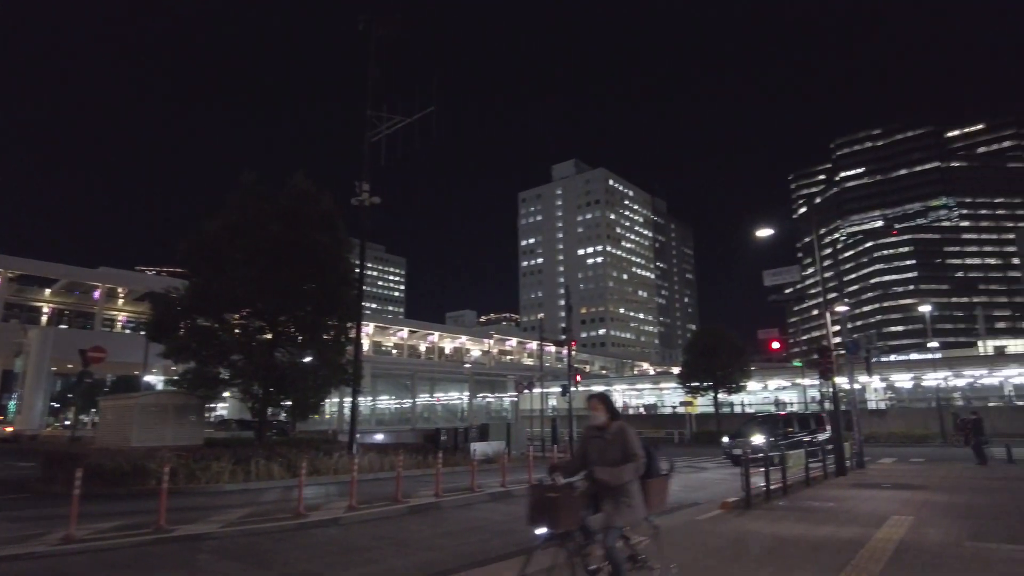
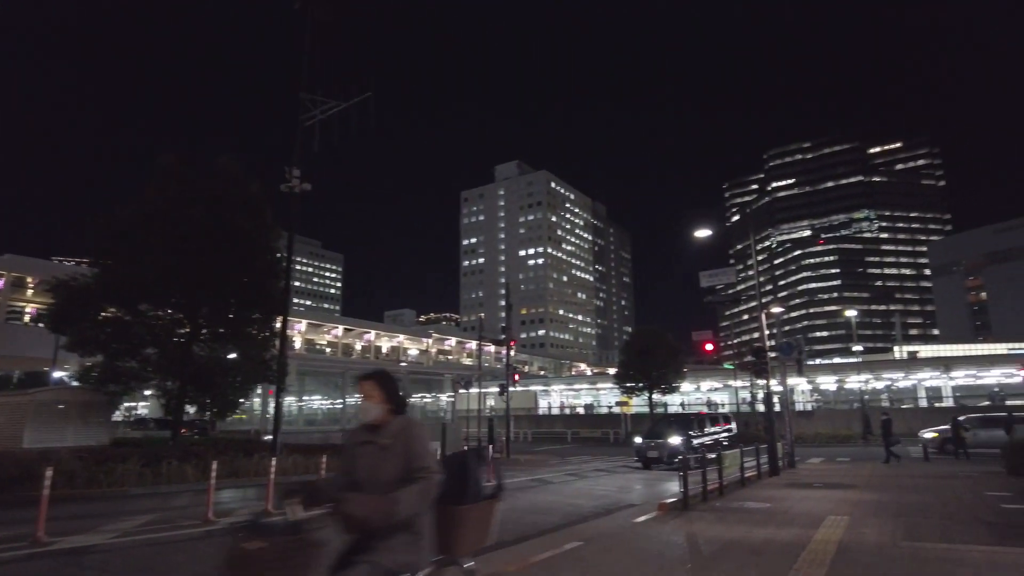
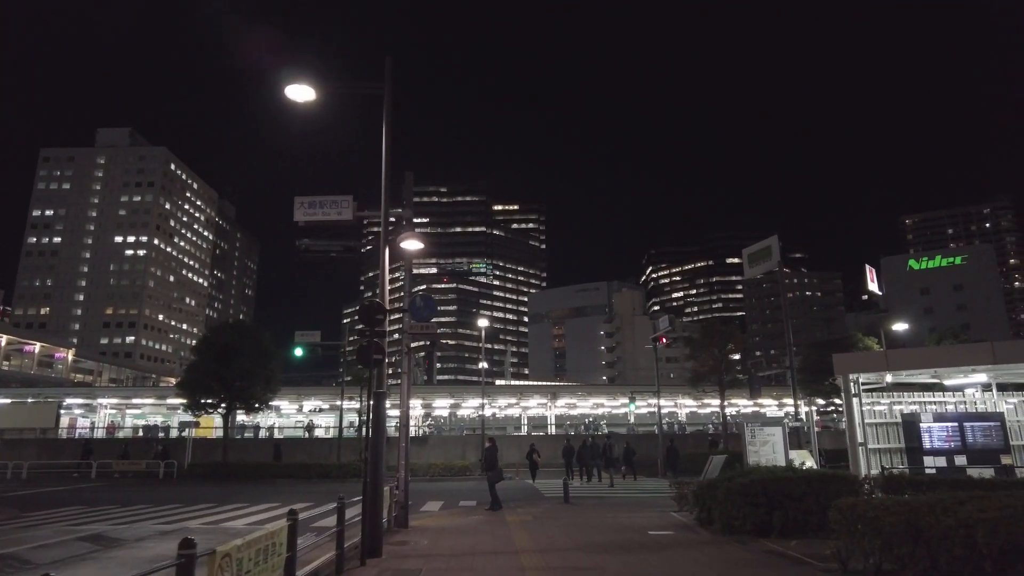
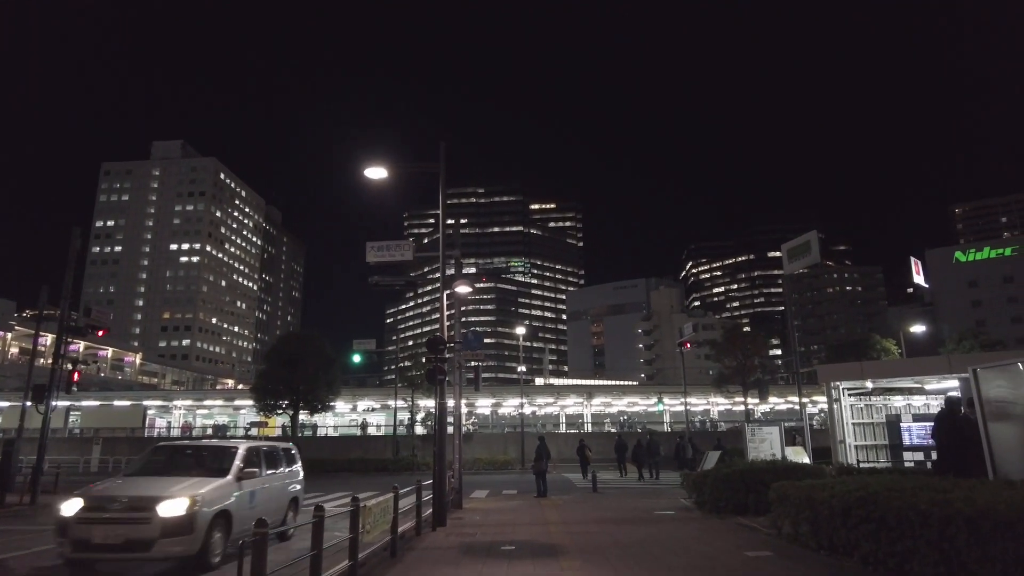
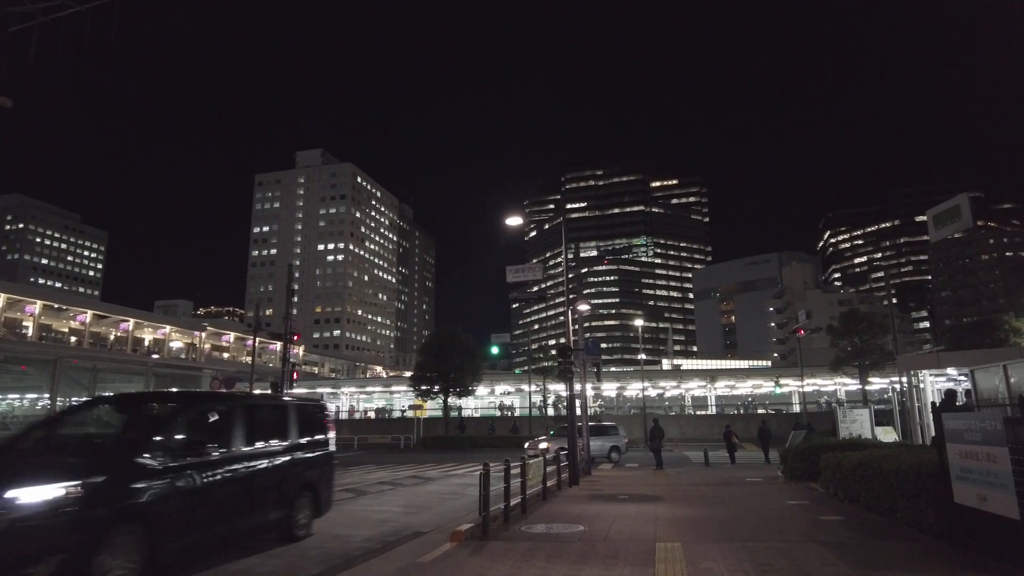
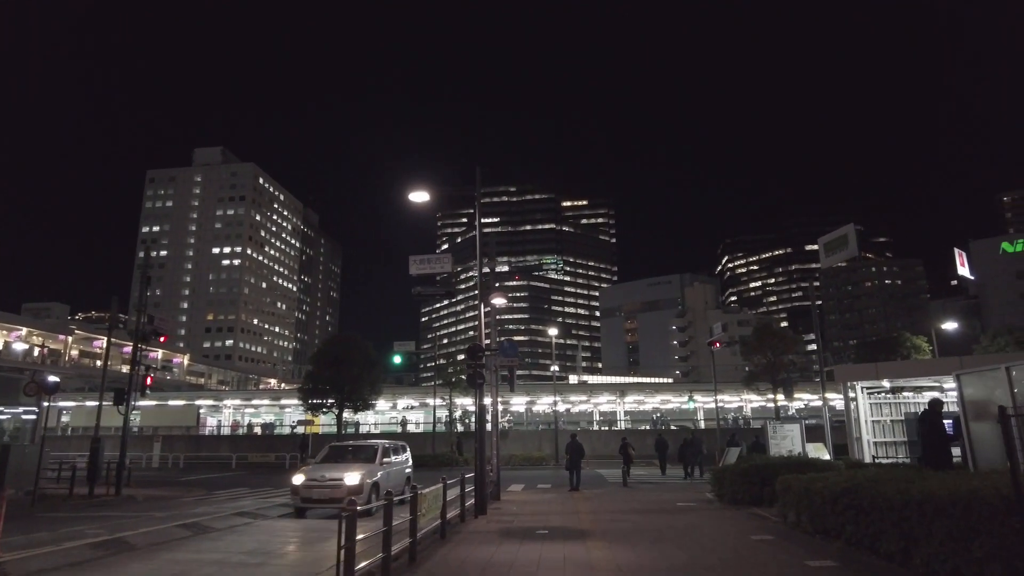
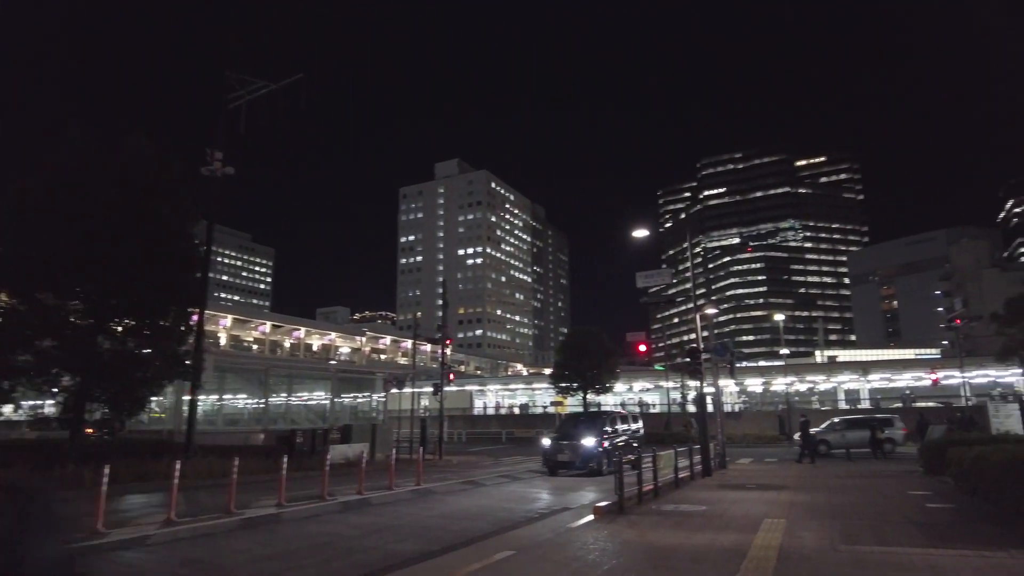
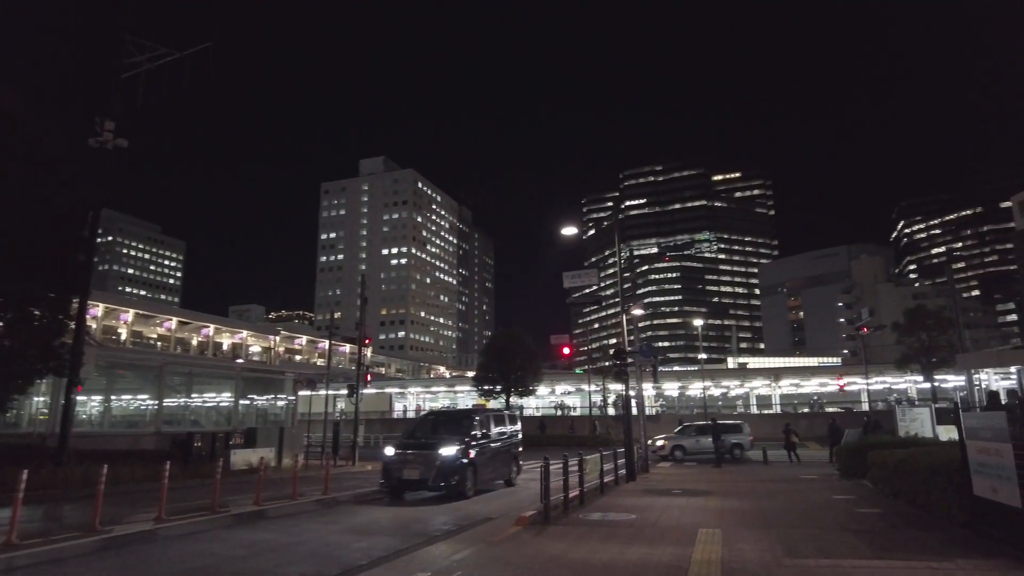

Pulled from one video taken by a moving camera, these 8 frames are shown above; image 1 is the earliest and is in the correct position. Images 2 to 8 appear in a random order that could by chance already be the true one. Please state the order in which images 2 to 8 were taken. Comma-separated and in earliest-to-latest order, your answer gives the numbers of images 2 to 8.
2, 7, 8, 5, 6, 4, 3
